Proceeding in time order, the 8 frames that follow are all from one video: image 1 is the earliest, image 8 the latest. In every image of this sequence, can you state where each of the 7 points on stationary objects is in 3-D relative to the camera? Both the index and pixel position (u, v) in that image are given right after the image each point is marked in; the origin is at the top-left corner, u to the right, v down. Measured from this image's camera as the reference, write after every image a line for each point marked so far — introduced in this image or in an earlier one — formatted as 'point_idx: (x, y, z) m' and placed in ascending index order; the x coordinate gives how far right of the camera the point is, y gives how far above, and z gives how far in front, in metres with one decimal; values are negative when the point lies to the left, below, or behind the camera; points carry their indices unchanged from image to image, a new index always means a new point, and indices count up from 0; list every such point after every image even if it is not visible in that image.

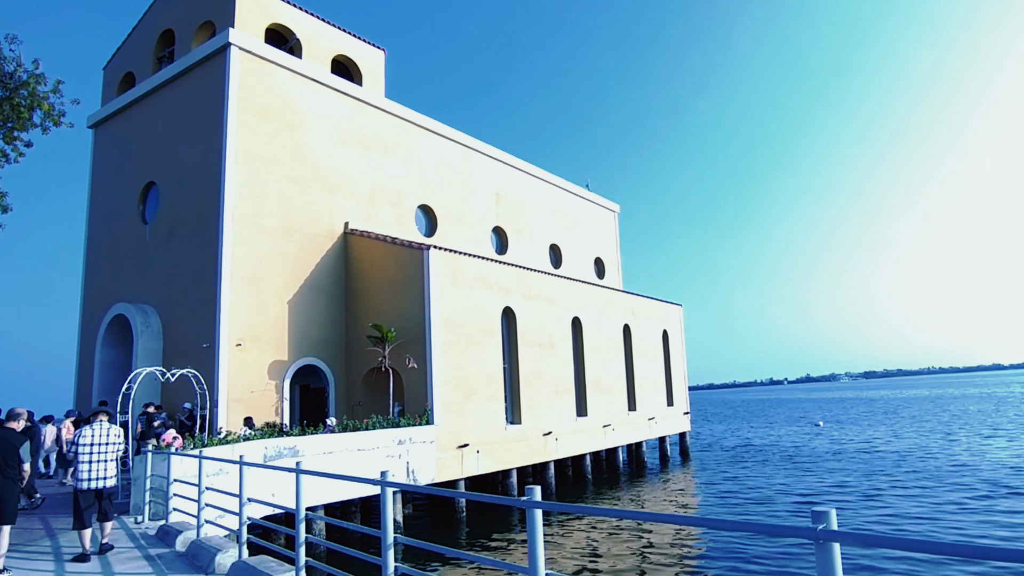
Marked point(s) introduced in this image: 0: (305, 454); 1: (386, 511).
0: (-3.9, -3.1, +13.8) m
1: (-1.0, -1.8, +6.7) m
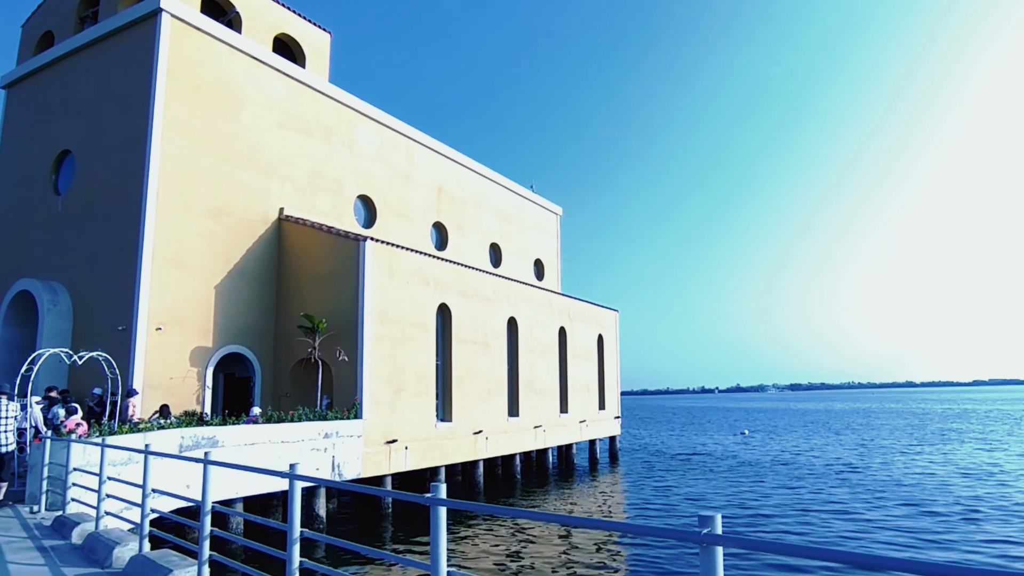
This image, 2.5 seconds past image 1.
0: (-5.3, -2.8, +13.3) m
1: (-1.8, -1.9, +6.4) m
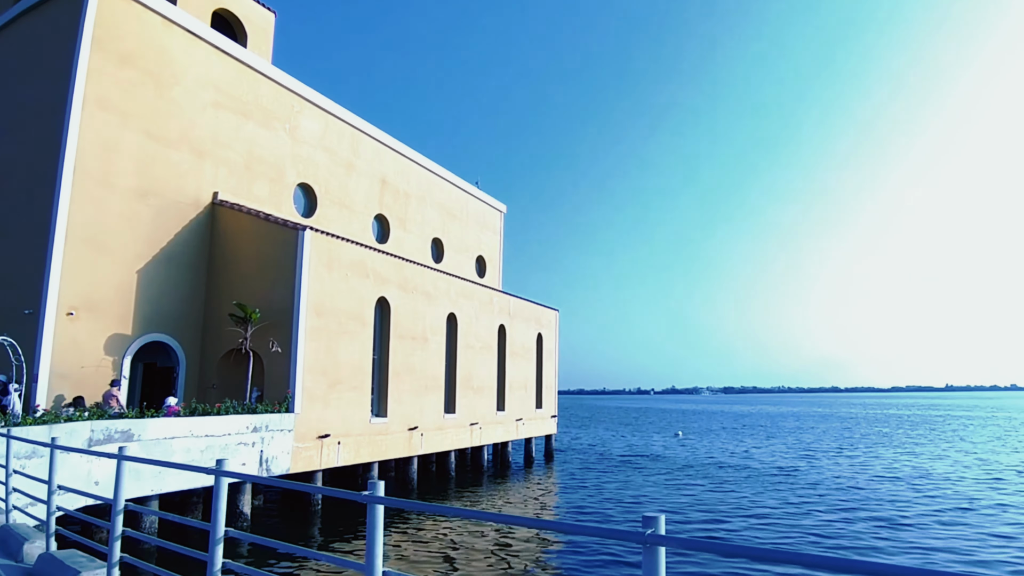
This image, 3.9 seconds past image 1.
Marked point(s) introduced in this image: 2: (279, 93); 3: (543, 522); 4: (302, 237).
0: (-6.5, -2.6, +12.6) m
1: (-2.4, -1.8, +6.0) m
2: (-6.3, +5.3, +19.6) m
3: (+0.2, -1.2, +3.5) m
4: (-4.8, +1.1, +16.5) m
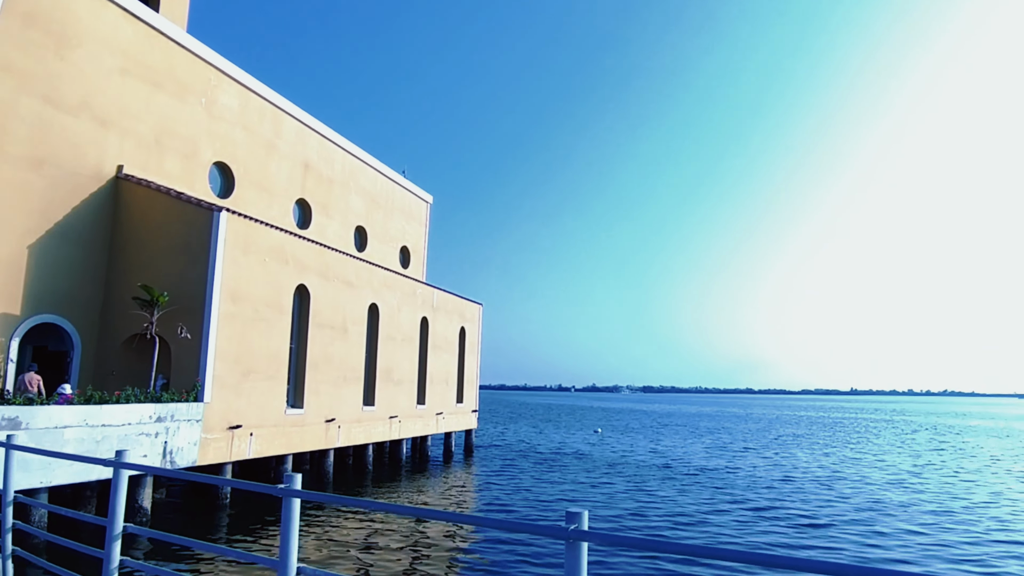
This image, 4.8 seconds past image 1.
0: (-7.7, -2.2, +11.5) m
1: (-3.0, -1.6, +5.4) m
2: (-8.1, +5.7, +18.5) m
3: (-0.2, -1.1, +3.2) m
4: (-6.4, +1.5, +15.6) m
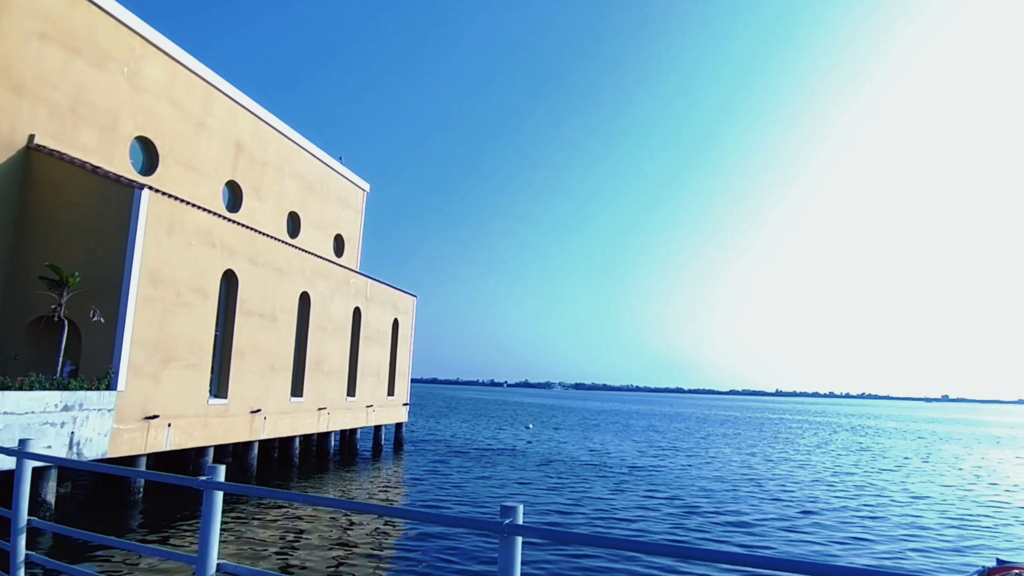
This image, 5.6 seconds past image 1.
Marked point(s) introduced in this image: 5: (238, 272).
0: (-8.7, -1.8, +10.5) m
1: (-3.4, -1.4, +4.8) m
2: (-9.4, +6.2, +17.4) m
3: (-0.4, -1.1, +2.9) m
4: (-7.6, +1.9, +14.6) m
5: (-7.1, +0.4, +18.8) m
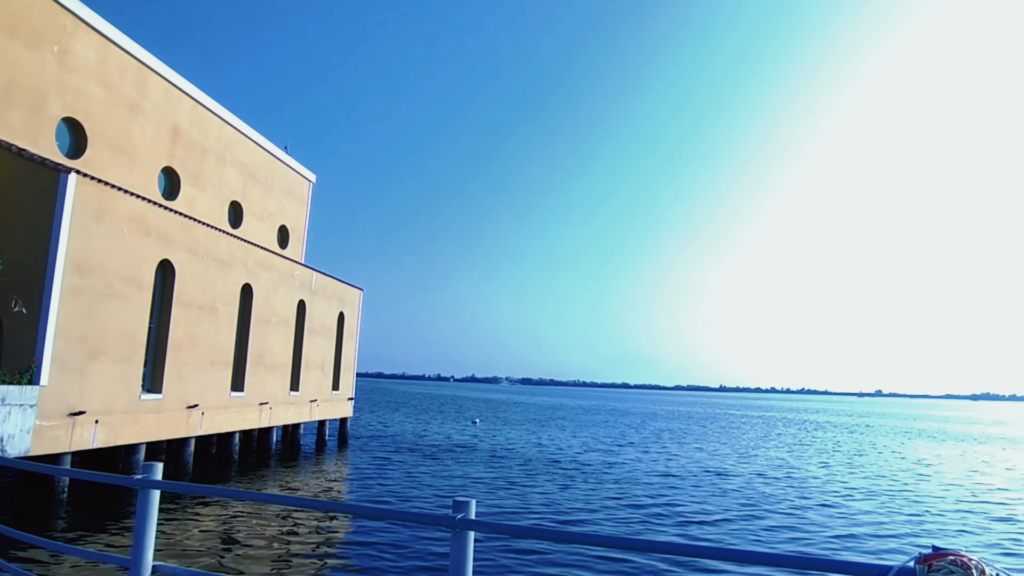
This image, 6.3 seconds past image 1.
0: (-9.4, -1.6, +9.7) m
1: (-3.7, -1.3, +4.4) m
2: (-10.5, +6.4, +16.4) m
3: (-0.6, -1.0, +2.7) m
4: (-8.6, +2.1, +13.9) m
5: (-8.4, +0.6, +18.0) m
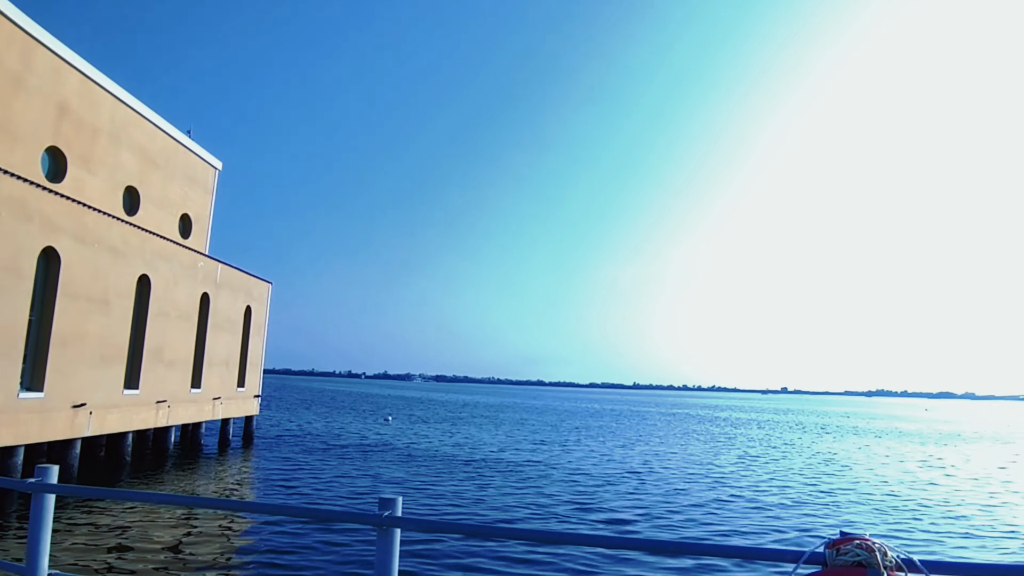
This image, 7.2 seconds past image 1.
0: (-10.4, -1.4, +8.1) m
1: (-4.1, -1.2, +3.5) m
2: (-12.2, +6.7, +14.6) m
3: (-0.8, -1.0, +2.2) m
4: (-10.0, +2.3, +12.3) m
5: (-10.3, +0.9, +16.5) m
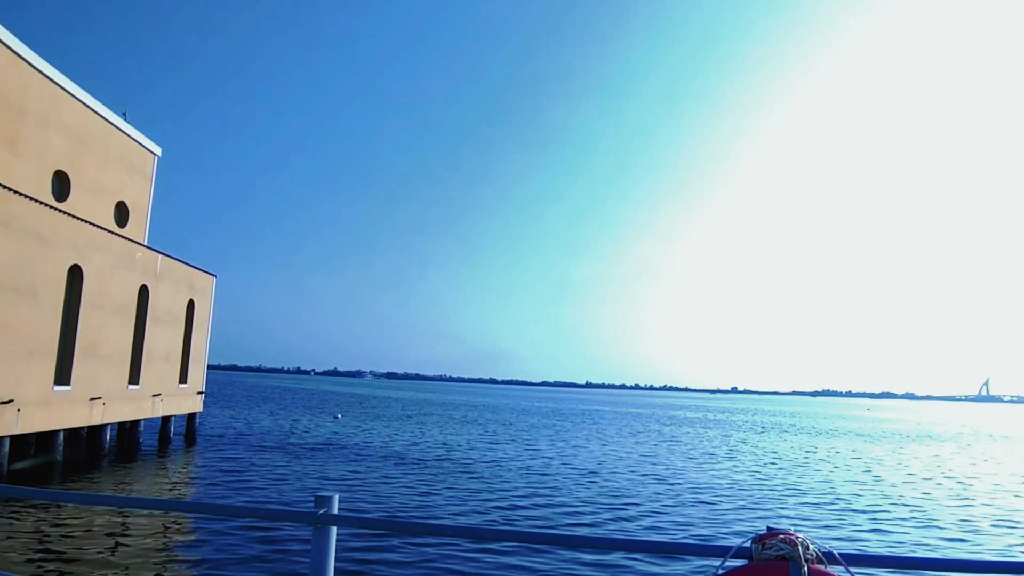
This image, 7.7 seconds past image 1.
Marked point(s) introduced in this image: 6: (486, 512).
0: (-11.1, -1.2, +7.2) m
1: (-4.5, -1.1, +2.9) m
2: (-13.1, +7.0, +13.6) m
3: (-1.1, -0.9, +1.8) m
4: (-10.8, +2.6, +11.4) m
5: (-11.4, +1.2, +15.5) m
6: (-0.8, -5.6, +17.8) m
